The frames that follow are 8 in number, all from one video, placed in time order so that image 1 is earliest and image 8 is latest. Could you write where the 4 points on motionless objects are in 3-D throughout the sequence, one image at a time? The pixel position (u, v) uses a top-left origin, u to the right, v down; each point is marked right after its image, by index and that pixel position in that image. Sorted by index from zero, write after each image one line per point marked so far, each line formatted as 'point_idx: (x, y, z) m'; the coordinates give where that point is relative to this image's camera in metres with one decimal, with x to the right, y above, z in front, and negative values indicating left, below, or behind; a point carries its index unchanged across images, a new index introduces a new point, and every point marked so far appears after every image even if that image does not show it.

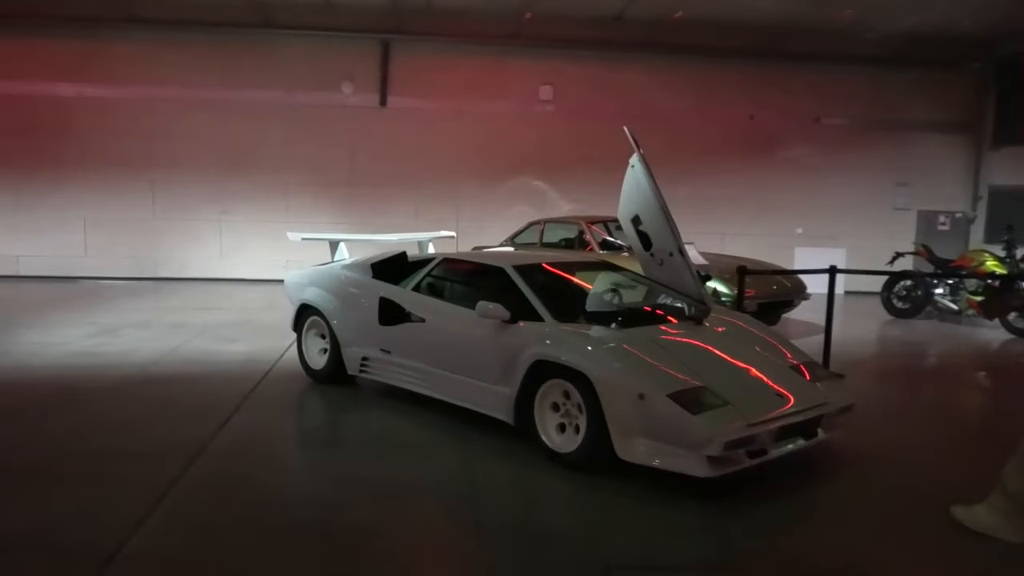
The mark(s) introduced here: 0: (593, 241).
0: (+1.0, +0.6, +10.2) m
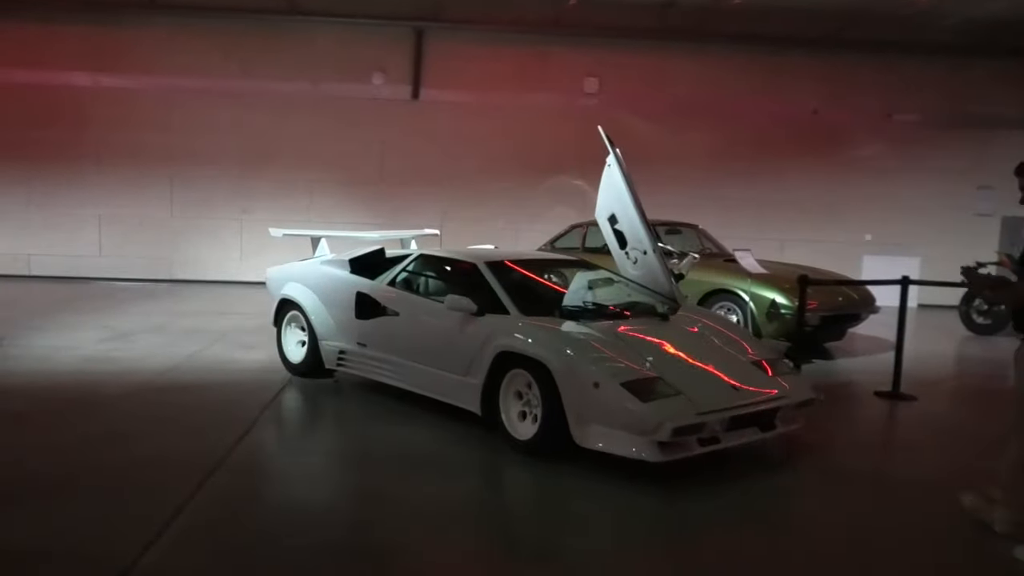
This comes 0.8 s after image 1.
0: (+1.4, +0.5, +9.4) m
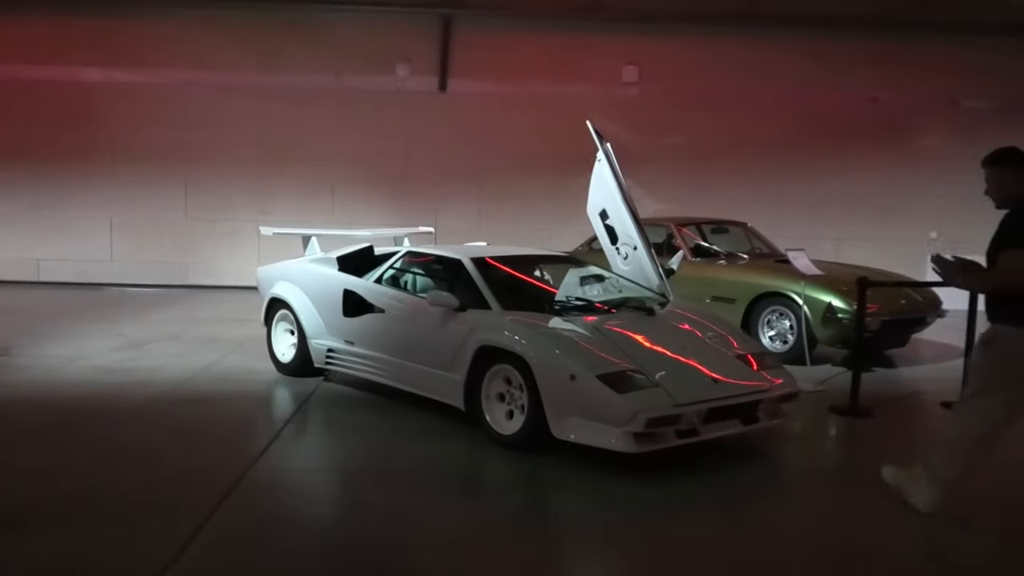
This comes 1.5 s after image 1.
0: (+1.8, +0.4, +8.8) m
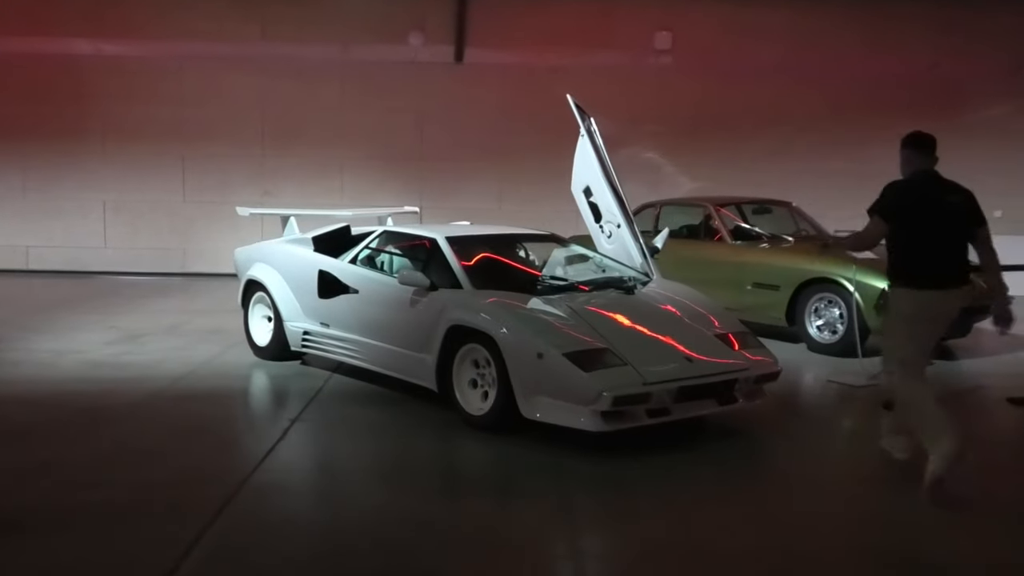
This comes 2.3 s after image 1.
0: (+2.0, +0.6, +8.1) m
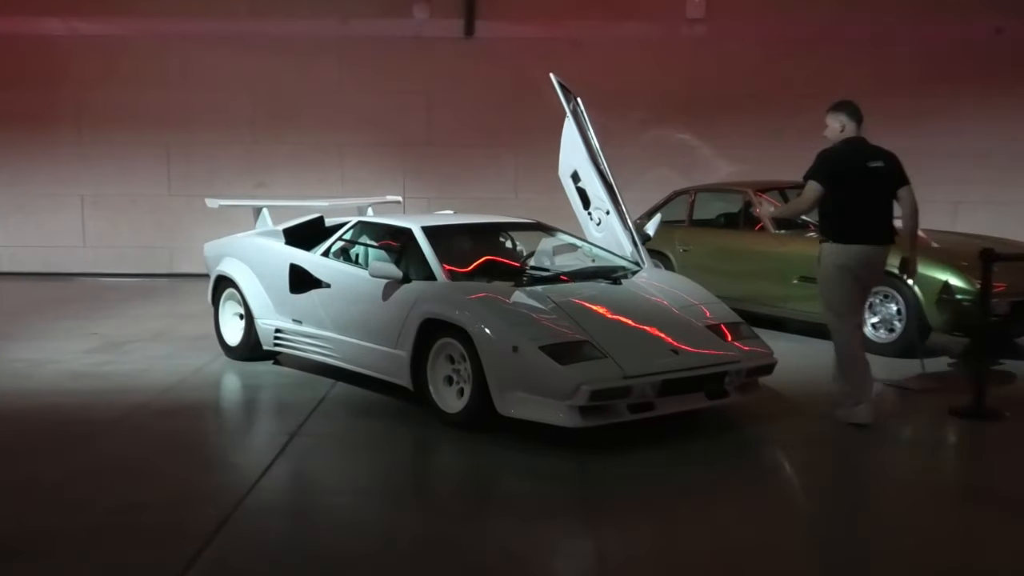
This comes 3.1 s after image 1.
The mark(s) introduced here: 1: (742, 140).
0: (+2.1, +0.6, +7.3) m
1: (+2.7, +1.7, +9.9) m
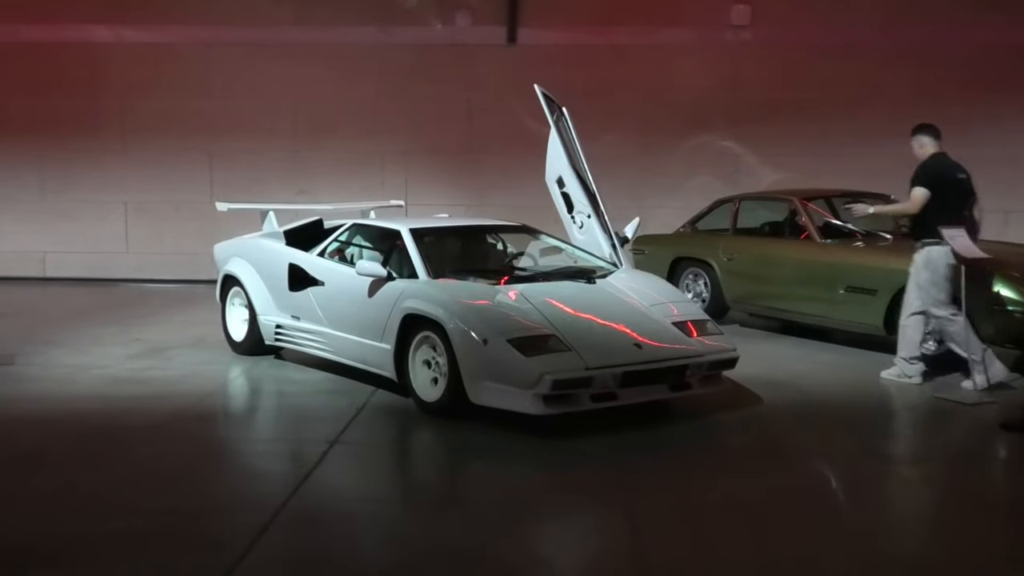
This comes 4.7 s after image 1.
0: (+2.5, +0.5, +7.2) m
1: (+3.1, +1.6, +9.8) m
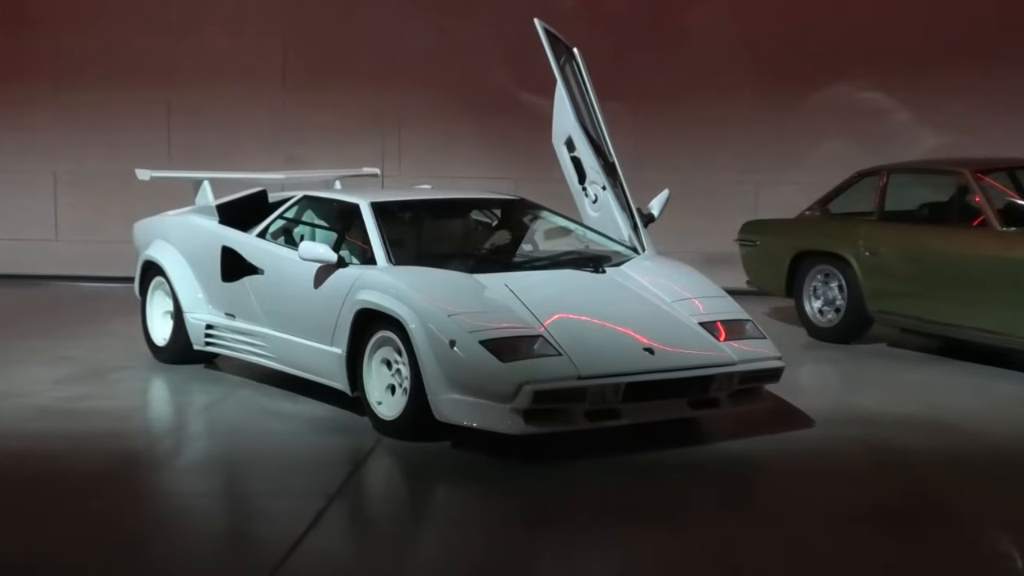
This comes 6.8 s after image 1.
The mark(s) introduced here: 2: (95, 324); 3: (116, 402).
0: (+2.8, +0.5, +5.3) m
1: (+3.4, +1.6, +7.9) m
2: (-4.0, -0.4, +8.2) m
3: (-2.4, -0.7, +4.8) m
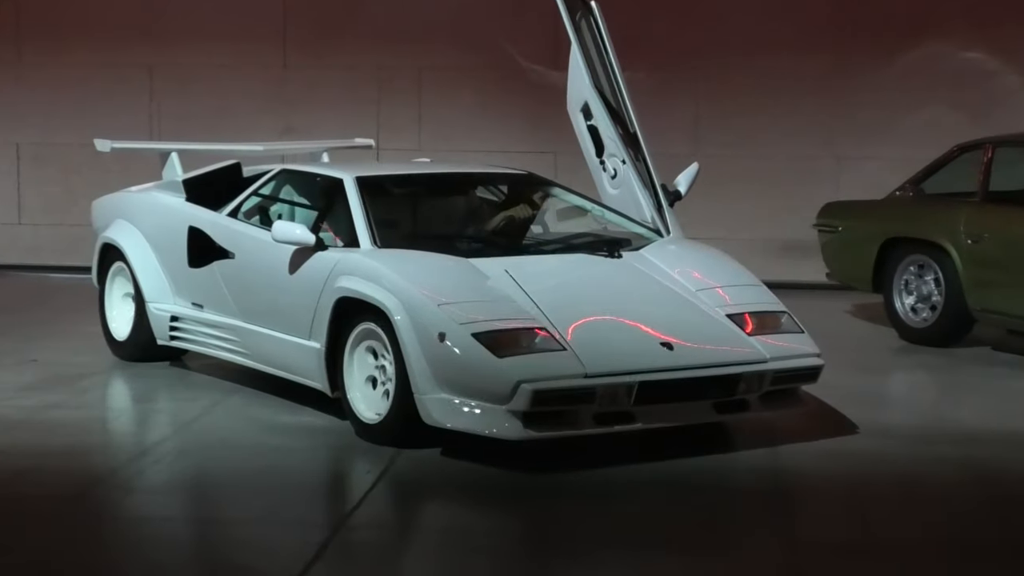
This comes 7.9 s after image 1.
0: (+2.9, +0.6, +4.4) m
1: (+3.4, +1.7, +6.9) m
2: (-3.9, -0.2, +7.3) m
3: (-2.3, -0.6, +3.9) m
